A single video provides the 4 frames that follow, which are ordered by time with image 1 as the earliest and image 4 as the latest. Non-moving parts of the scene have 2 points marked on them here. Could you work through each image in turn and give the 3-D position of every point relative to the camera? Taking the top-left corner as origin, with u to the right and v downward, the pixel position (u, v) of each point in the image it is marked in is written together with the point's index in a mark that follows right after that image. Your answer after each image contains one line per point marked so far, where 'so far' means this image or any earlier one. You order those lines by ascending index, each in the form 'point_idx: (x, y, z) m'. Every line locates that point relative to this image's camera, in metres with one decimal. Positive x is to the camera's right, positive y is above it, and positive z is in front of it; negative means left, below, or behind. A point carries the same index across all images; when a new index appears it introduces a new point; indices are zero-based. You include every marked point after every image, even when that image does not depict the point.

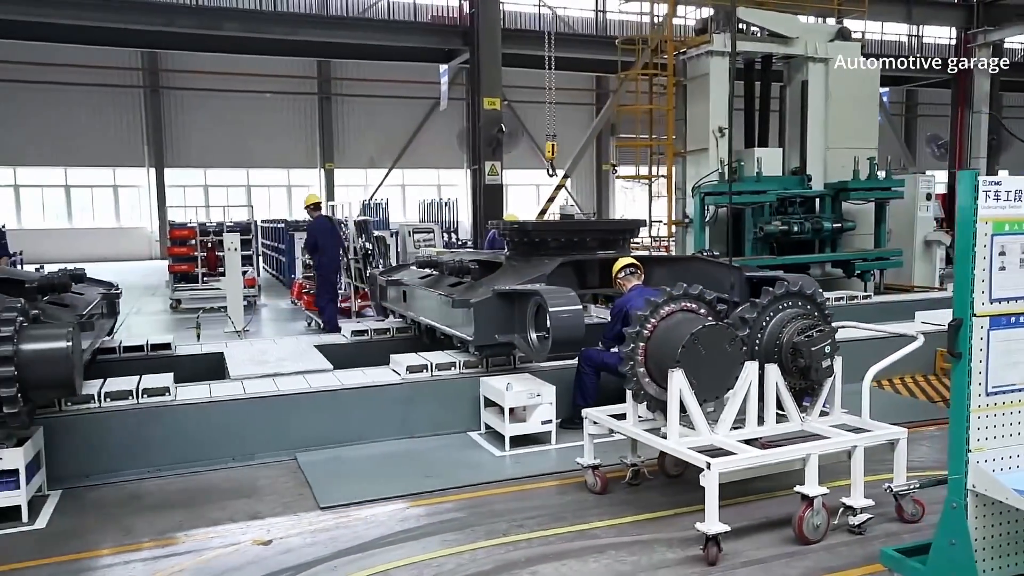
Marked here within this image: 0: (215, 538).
0: (-1.4, -1.2, +3.4) m
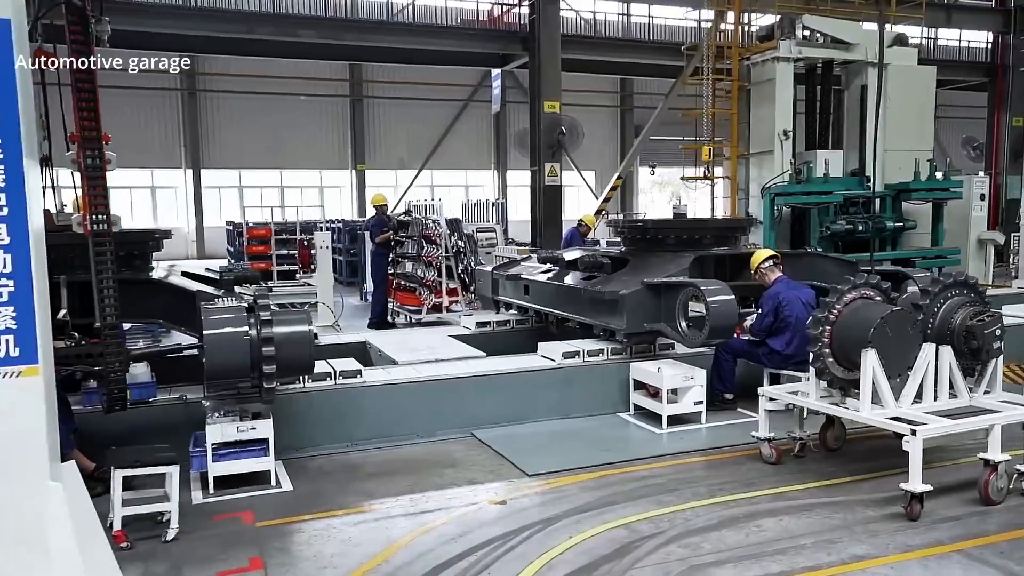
0: (-0.3, -1.1, +3.8) m
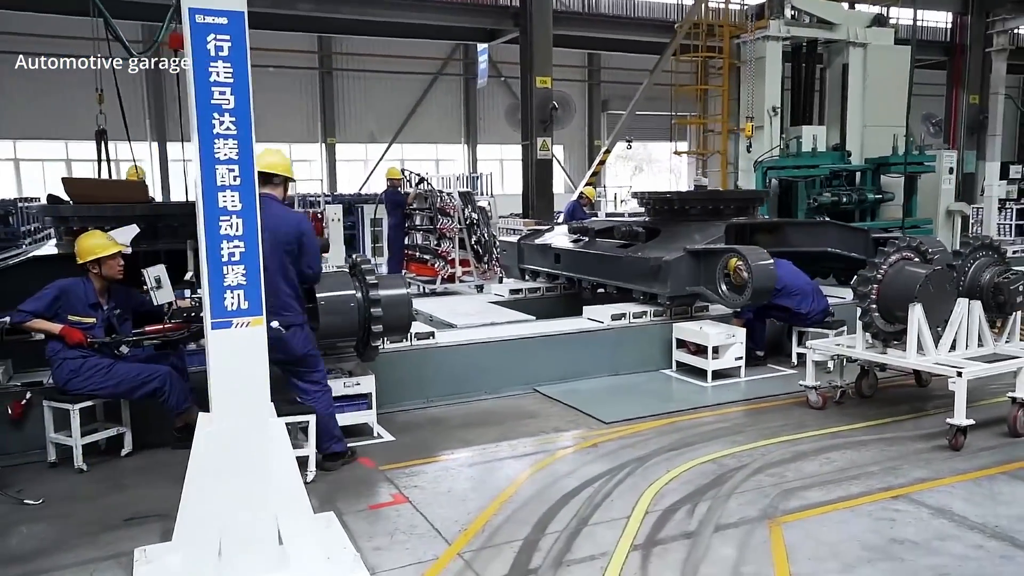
0: (+0.2, -0.9, +4.2) m
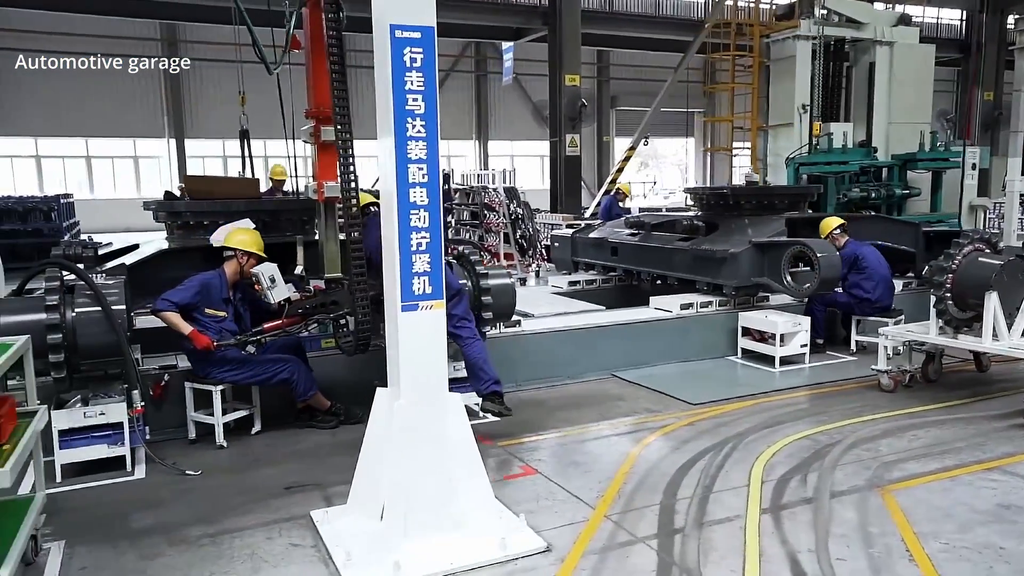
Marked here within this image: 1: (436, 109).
0: (+0.8, -0.8, +4.5) m
1: (-0.3, +0.7, +2.8) m
